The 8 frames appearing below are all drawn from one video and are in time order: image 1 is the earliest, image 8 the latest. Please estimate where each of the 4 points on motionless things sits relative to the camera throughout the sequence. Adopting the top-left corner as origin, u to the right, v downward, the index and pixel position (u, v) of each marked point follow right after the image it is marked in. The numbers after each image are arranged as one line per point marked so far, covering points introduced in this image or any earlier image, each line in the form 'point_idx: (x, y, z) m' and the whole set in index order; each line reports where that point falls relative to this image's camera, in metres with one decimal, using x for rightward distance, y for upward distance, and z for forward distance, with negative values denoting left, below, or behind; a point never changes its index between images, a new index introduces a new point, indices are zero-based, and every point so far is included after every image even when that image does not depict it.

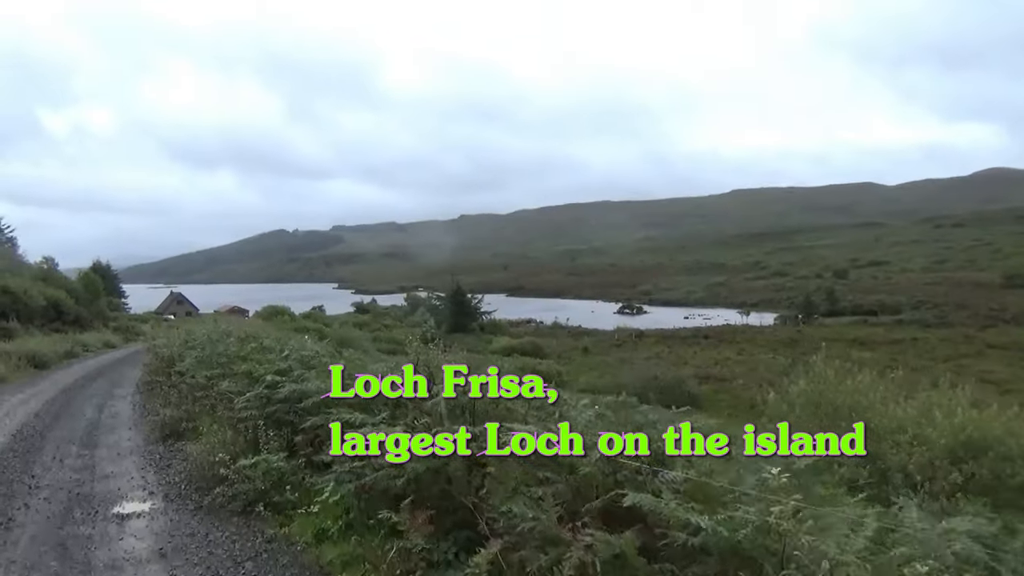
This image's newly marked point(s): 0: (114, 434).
0: (-6.4, -2.4, +11.4) m
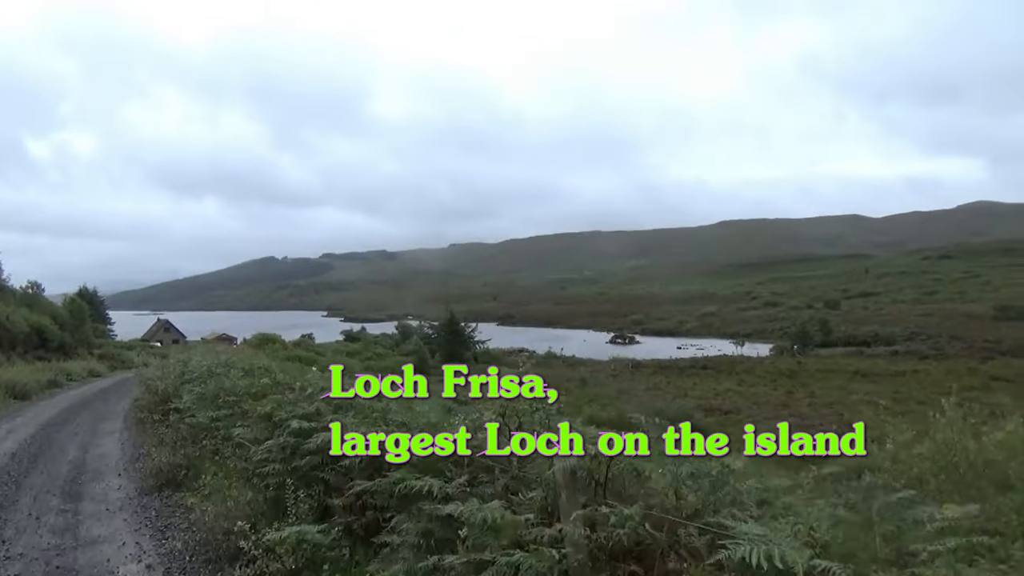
0: (-5.8, -2.7, +9.9) m
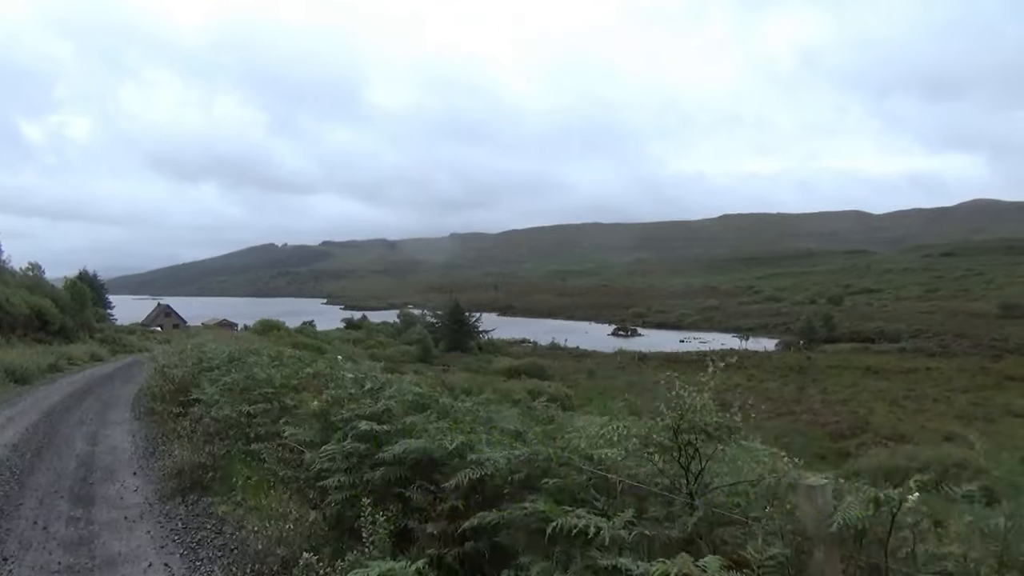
0: (-5.0, -2.4, +8.8) m
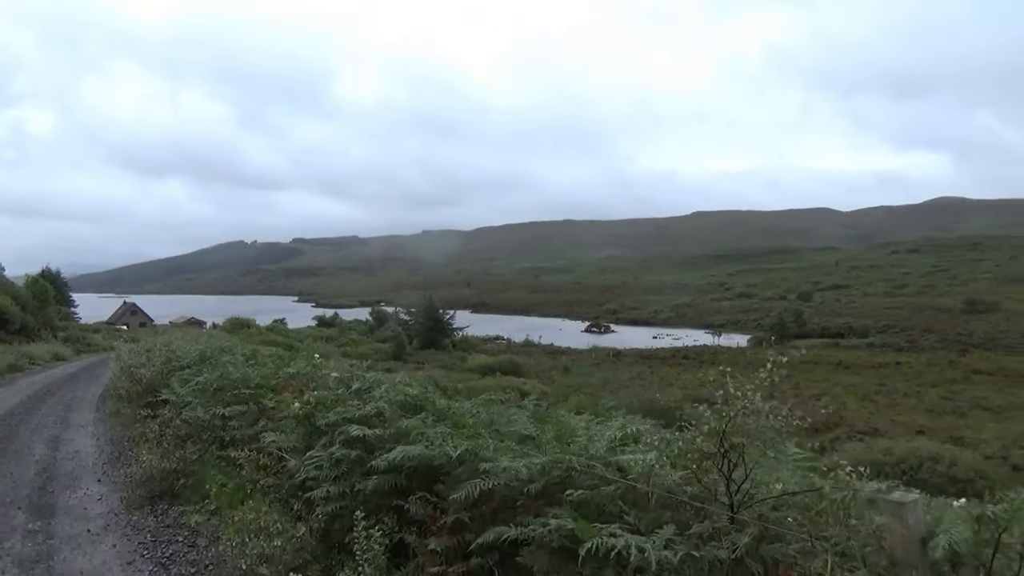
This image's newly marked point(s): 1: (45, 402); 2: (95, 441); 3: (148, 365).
0: (-5.1, -2.4, +8.2) m
1: (-12.0, -3.0, +18.1) m
2: (-6.7, -2.5, +11.2) m
3: (-6.6, -1.4, +12.7) m
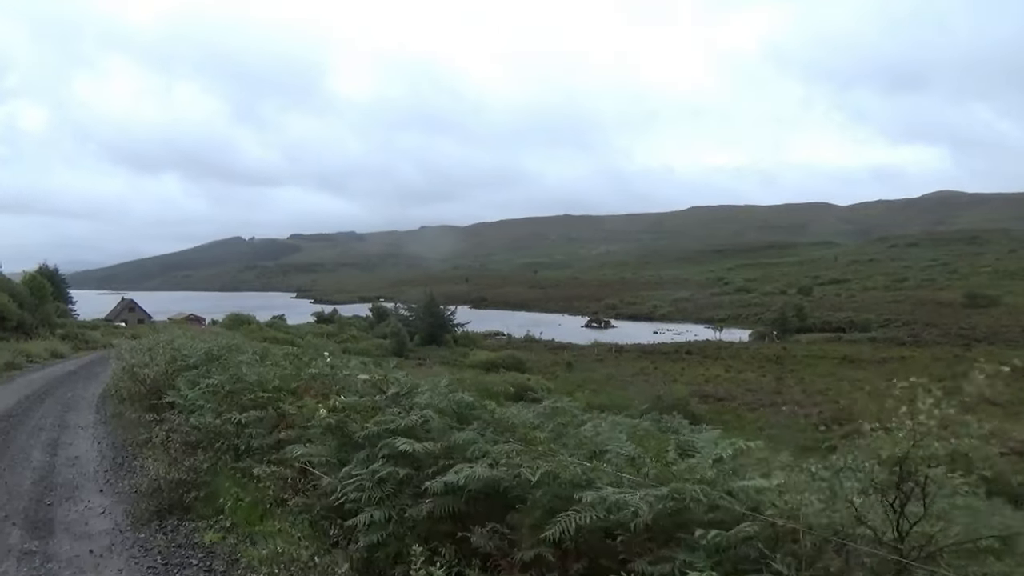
0: (-4.7, -2.3, +7.6) m
1: (-11.6, -2.9, +17.4) m
2: (-6.3, -2.4, +10.5) m
3: (-6.2, -1.3, +12.0) m
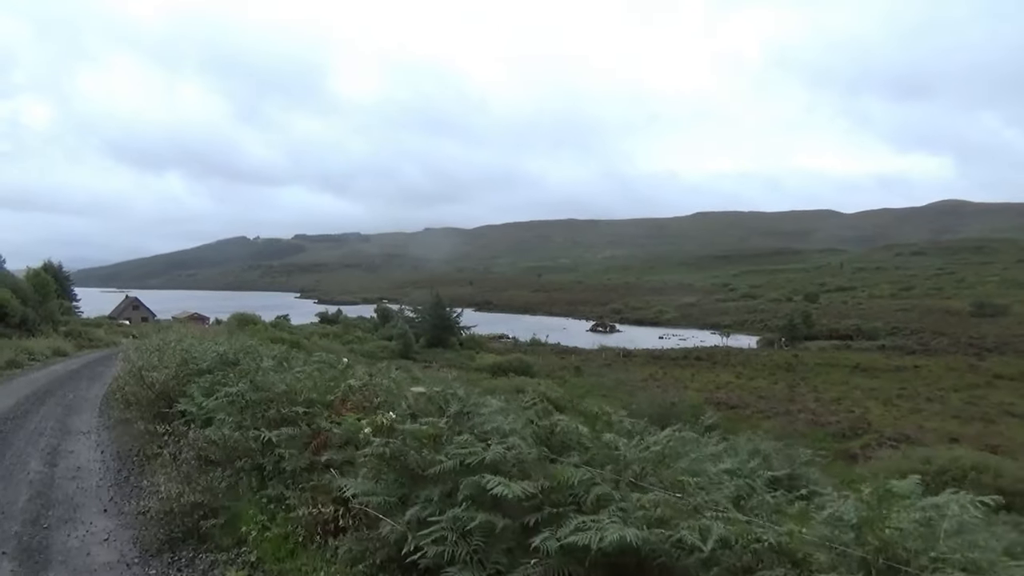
0: (-4.1, -2.2, +6.7) m
1: (-11.1, -2.8, +16.6) m
2: (-5.7, -2.3, +9.6) m
3: (-5.6, -1.2, +11.1) m
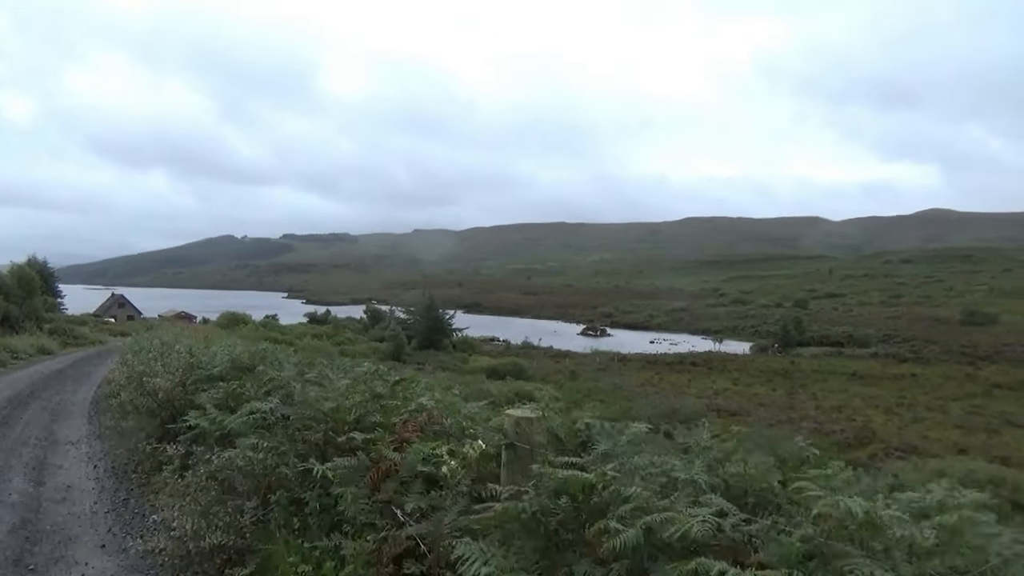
0: (-3.5, -2.2, +5.6) m
1: (-10.6, -2.6, +15.3) m
2: (-5.1, -2.2, +8.5) m
3: (-5.0, -1.2, +10.0) m
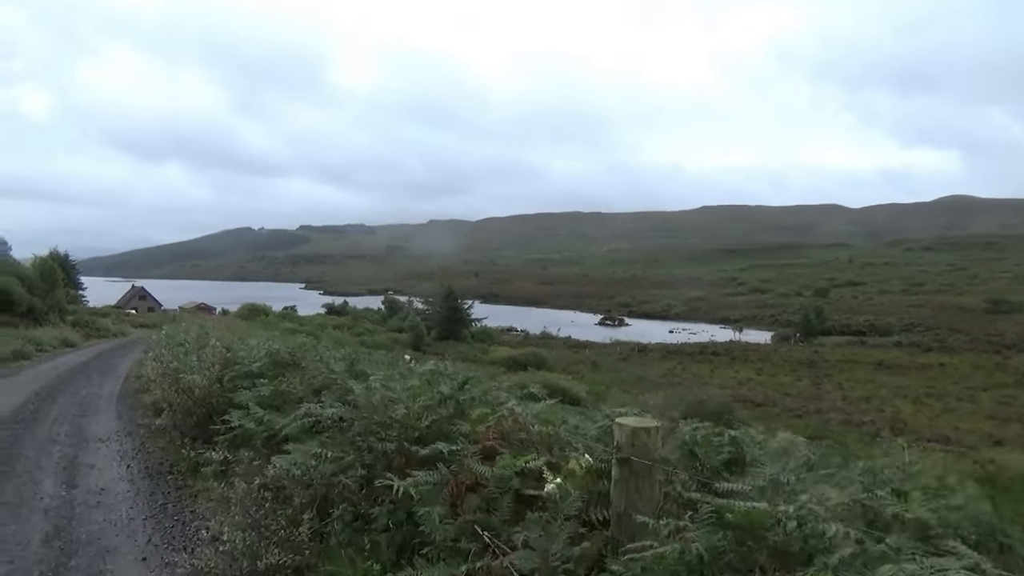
0: (-2.9, -2.1, +5.1) m
1: (-9.8, -2.5, +15.0) m
2: (-4.4, -2.1, +8.0) m
3: (-4.3, -1.1, +9.5) m
